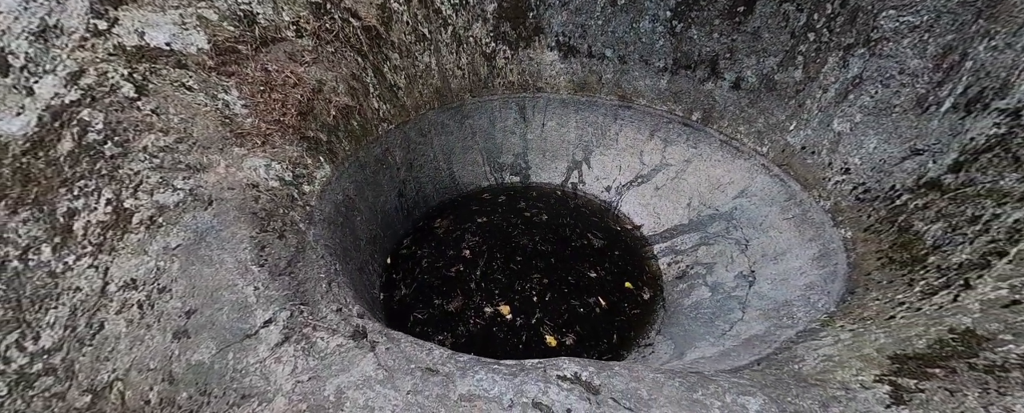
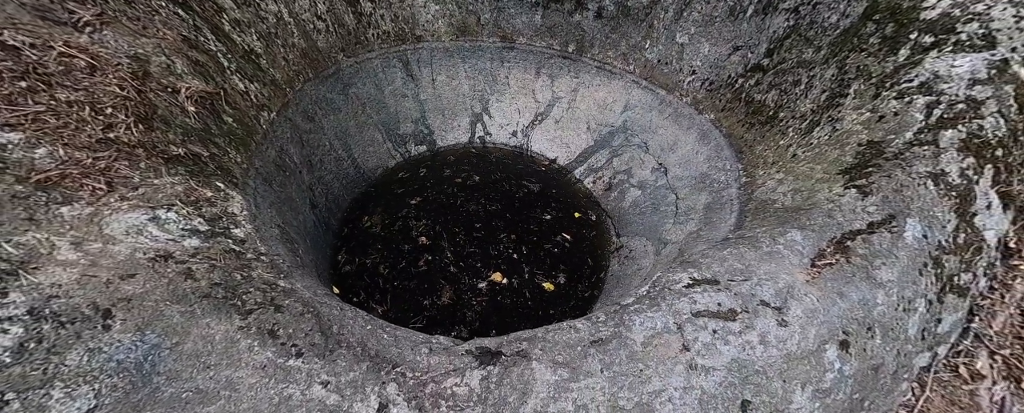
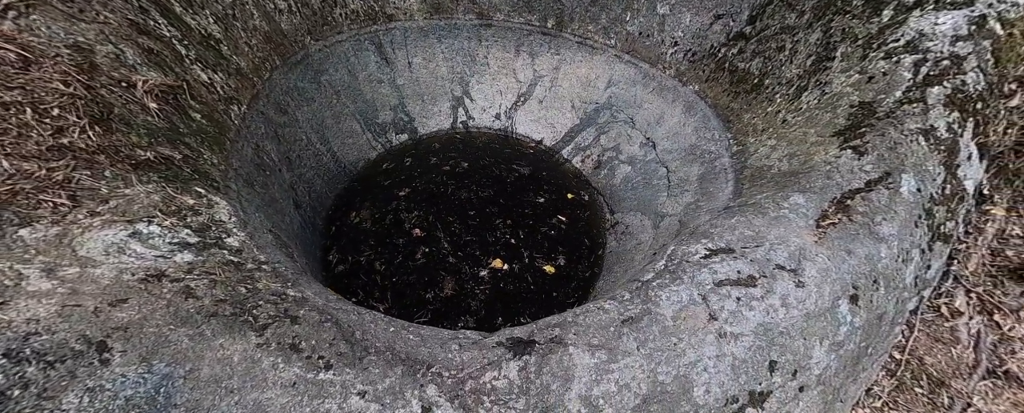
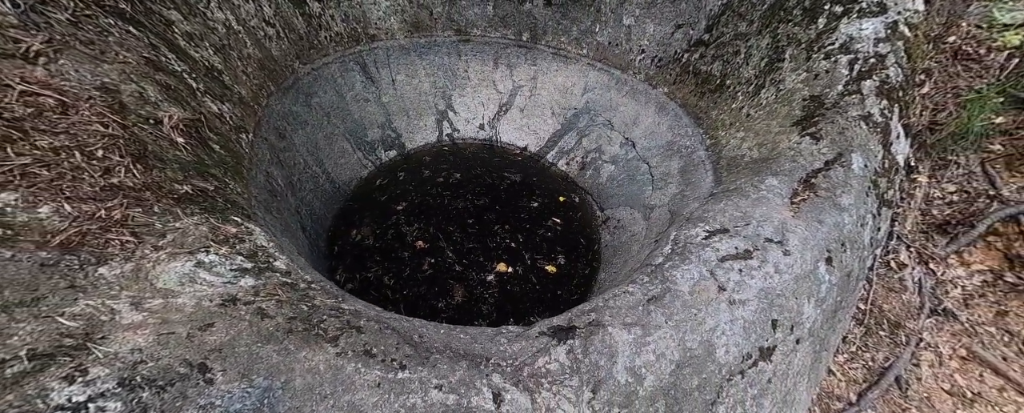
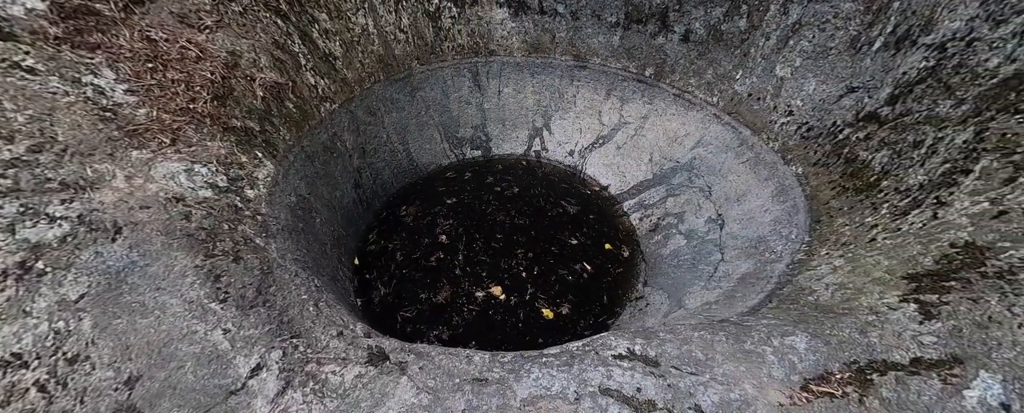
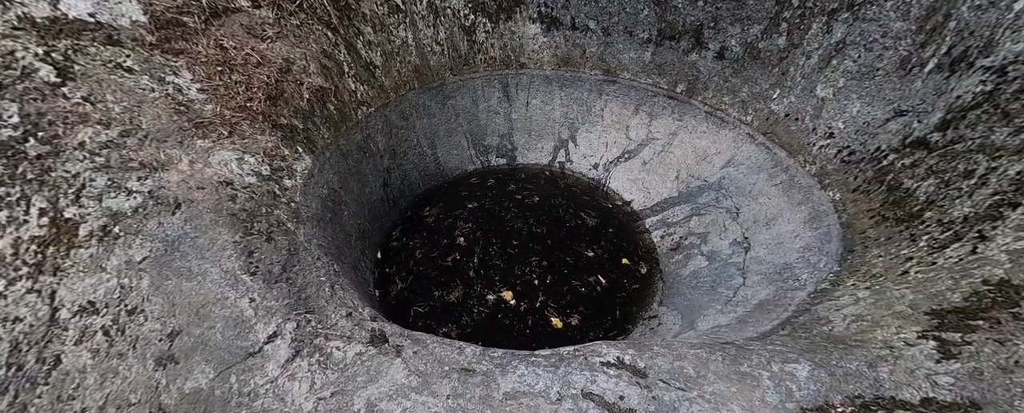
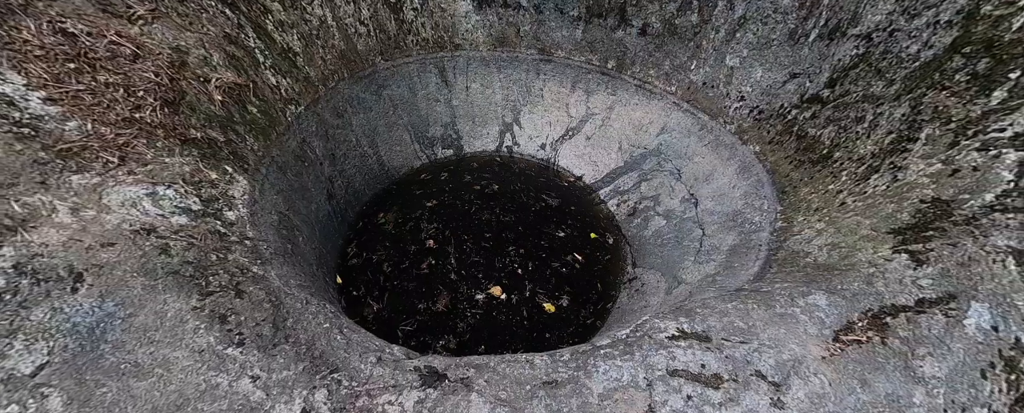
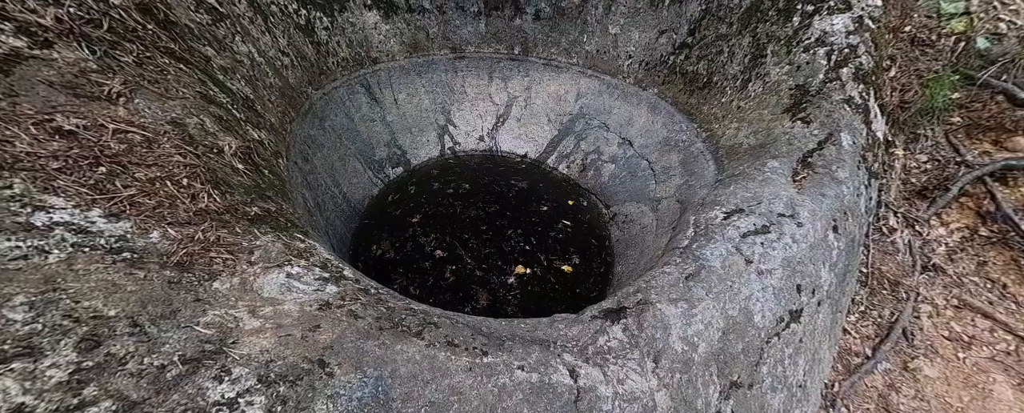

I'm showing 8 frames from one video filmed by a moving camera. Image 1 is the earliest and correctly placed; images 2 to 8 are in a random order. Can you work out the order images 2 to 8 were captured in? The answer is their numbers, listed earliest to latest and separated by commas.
6, 5, 7, 2, 3, 4, 8
